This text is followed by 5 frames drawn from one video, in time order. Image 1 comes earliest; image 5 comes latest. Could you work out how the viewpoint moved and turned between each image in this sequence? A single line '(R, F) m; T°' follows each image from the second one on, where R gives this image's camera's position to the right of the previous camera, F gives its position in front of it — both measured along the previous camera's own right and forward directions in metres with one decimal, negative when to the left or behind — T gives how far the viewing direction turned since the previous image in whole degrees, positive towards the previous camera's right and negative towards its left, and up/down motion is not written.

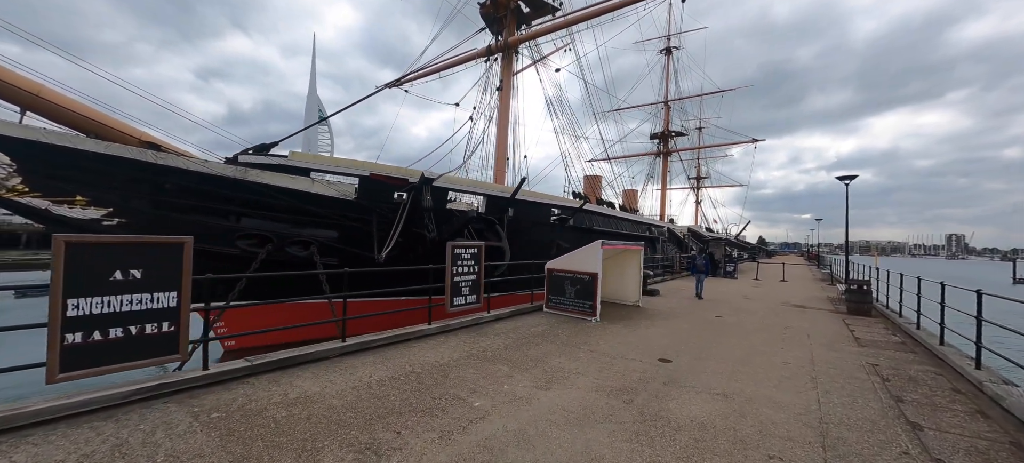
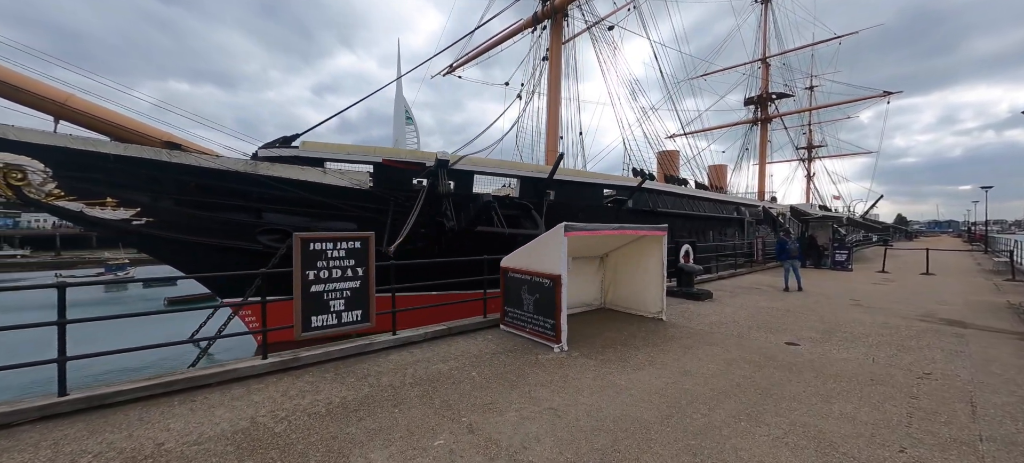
(+1.6, +1.9) m; -12°
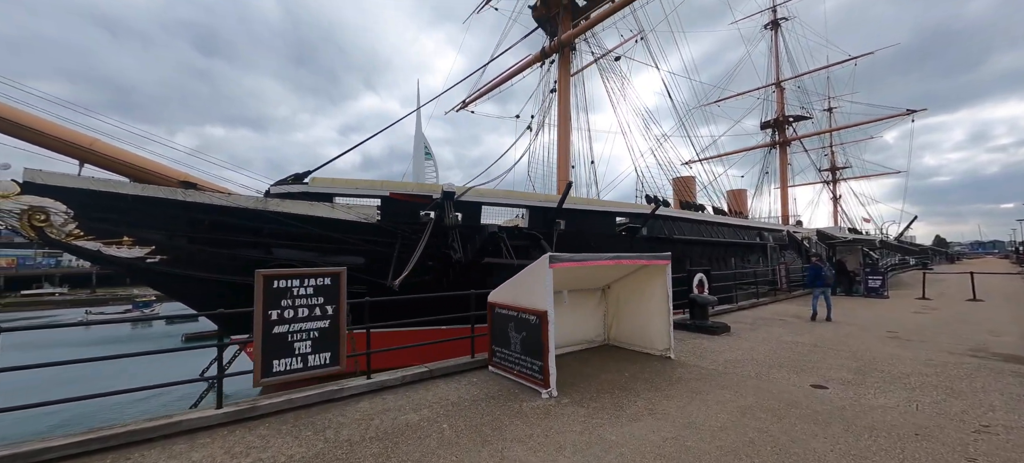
(+0.3, +0.2) m; -3°
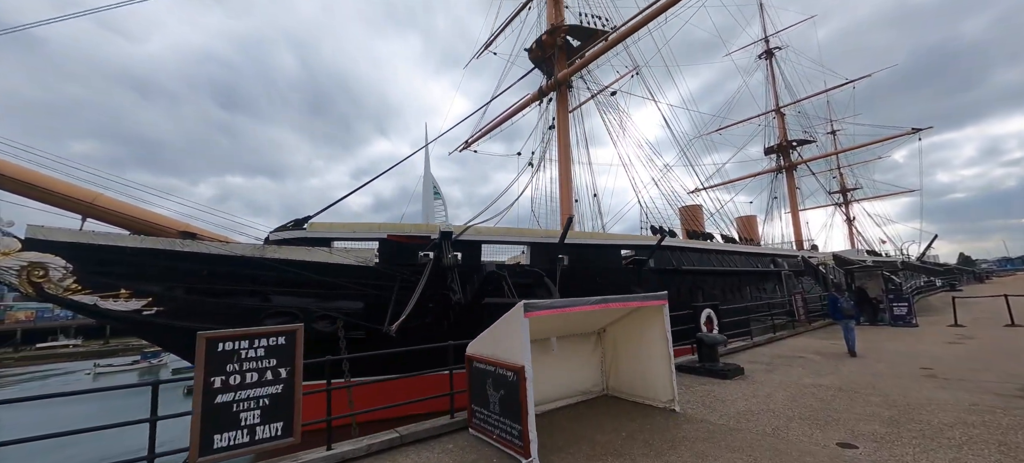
(+0.3, +0.2) m; -1°
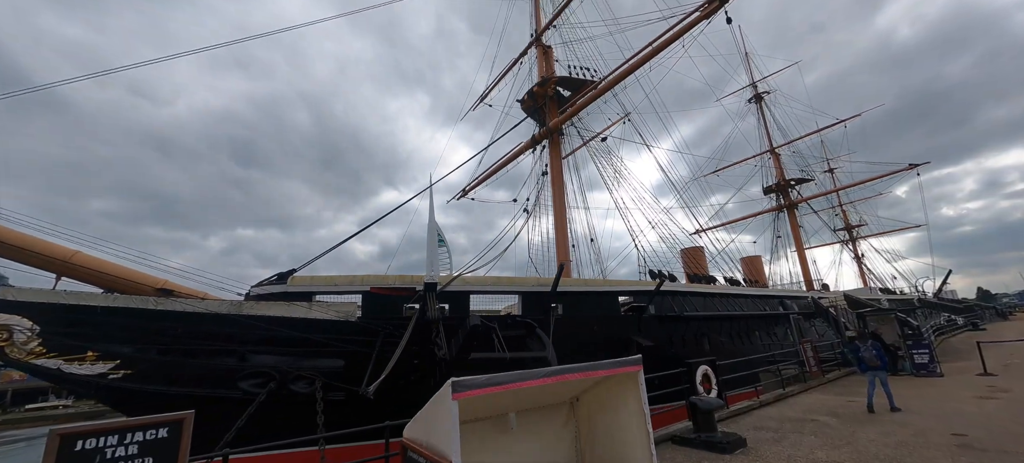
(+0.5, +0.3) m; -1°
